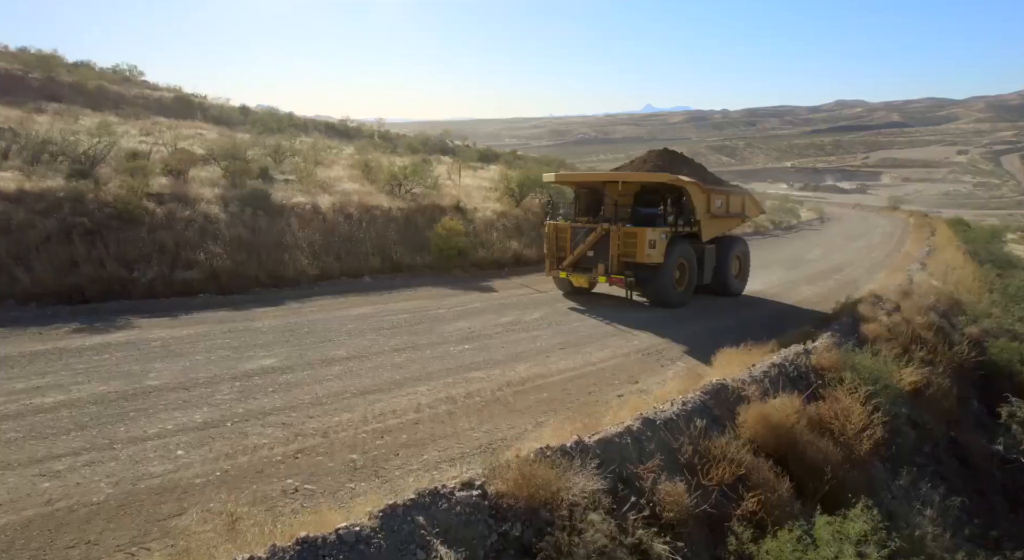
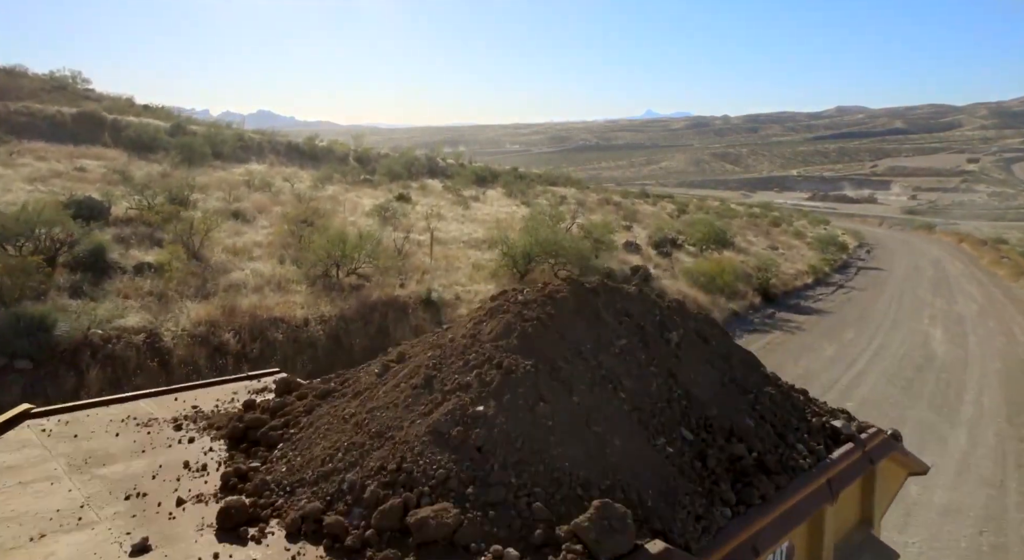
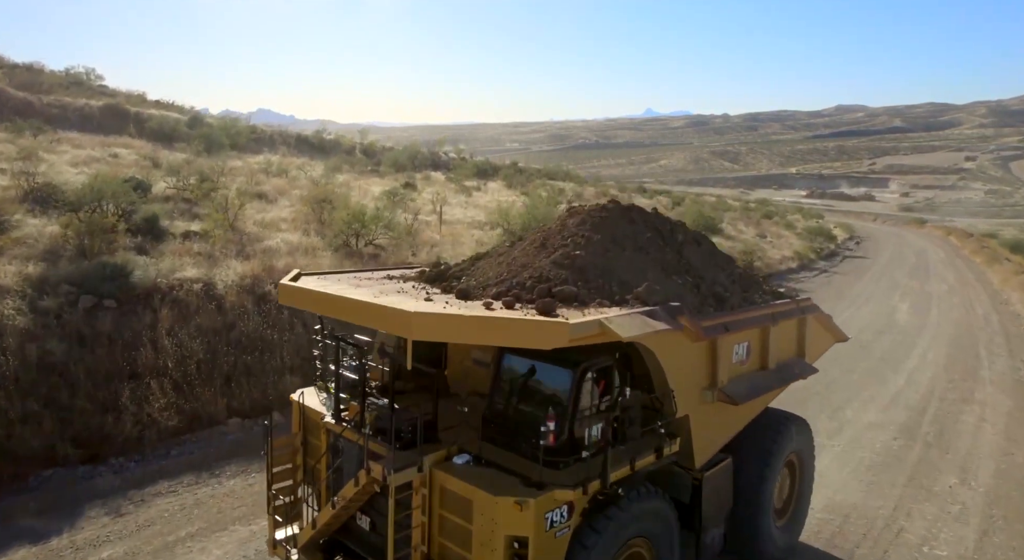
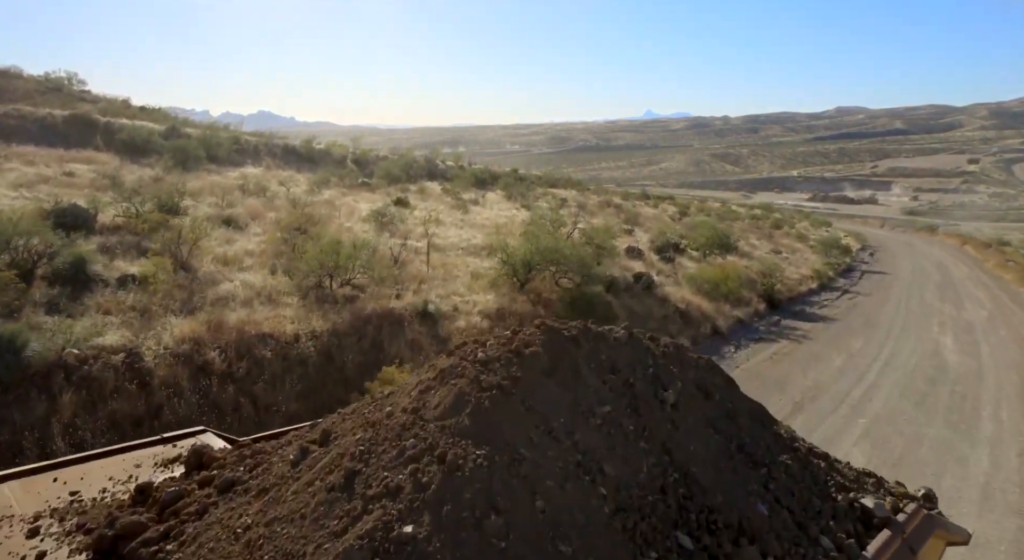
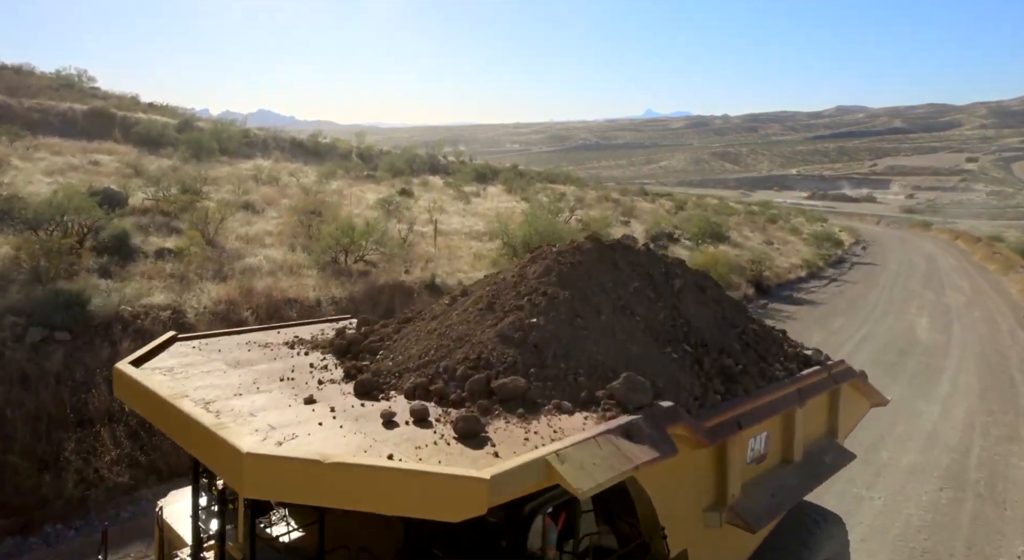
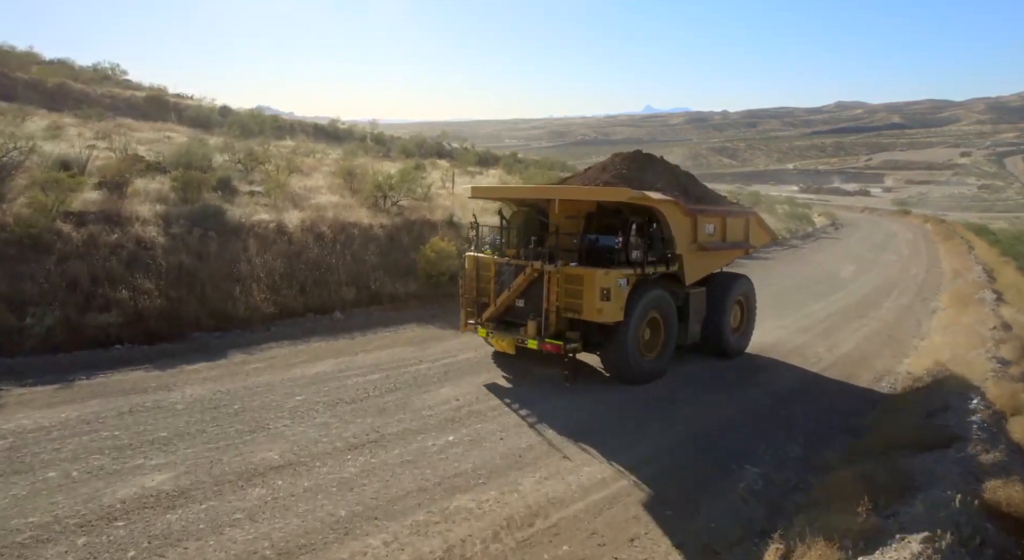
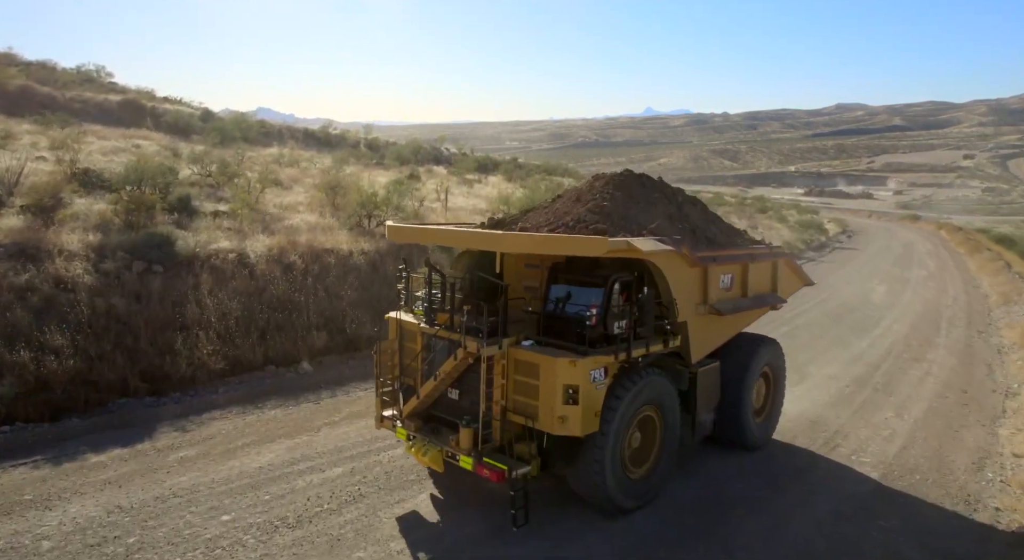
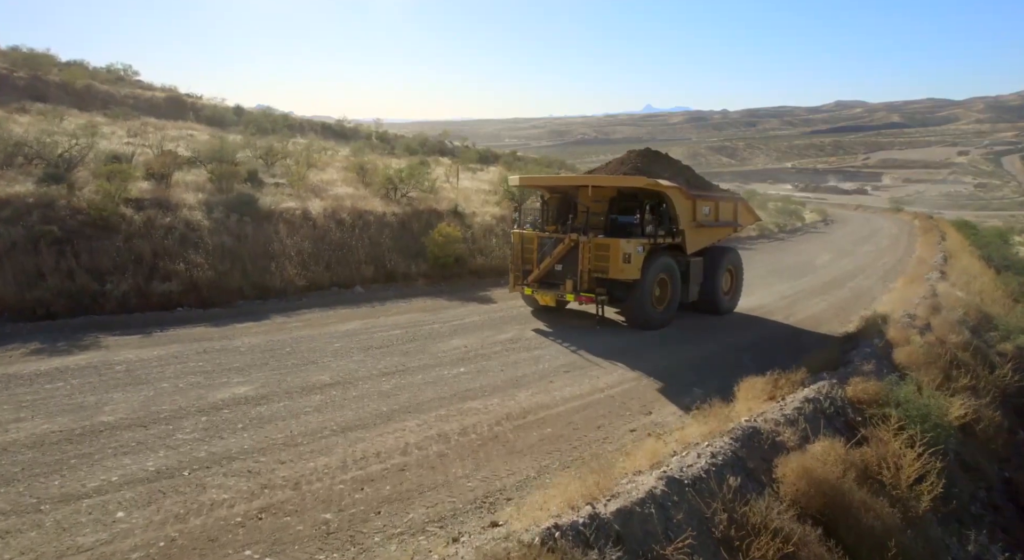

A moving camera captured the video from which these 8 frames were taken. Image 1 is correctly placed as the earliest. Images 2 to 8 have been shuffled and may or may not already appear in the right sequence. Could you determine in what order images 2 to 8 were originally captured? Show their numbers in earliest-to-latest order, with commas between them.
8, 6, 7, 3, 5, 2, 4
